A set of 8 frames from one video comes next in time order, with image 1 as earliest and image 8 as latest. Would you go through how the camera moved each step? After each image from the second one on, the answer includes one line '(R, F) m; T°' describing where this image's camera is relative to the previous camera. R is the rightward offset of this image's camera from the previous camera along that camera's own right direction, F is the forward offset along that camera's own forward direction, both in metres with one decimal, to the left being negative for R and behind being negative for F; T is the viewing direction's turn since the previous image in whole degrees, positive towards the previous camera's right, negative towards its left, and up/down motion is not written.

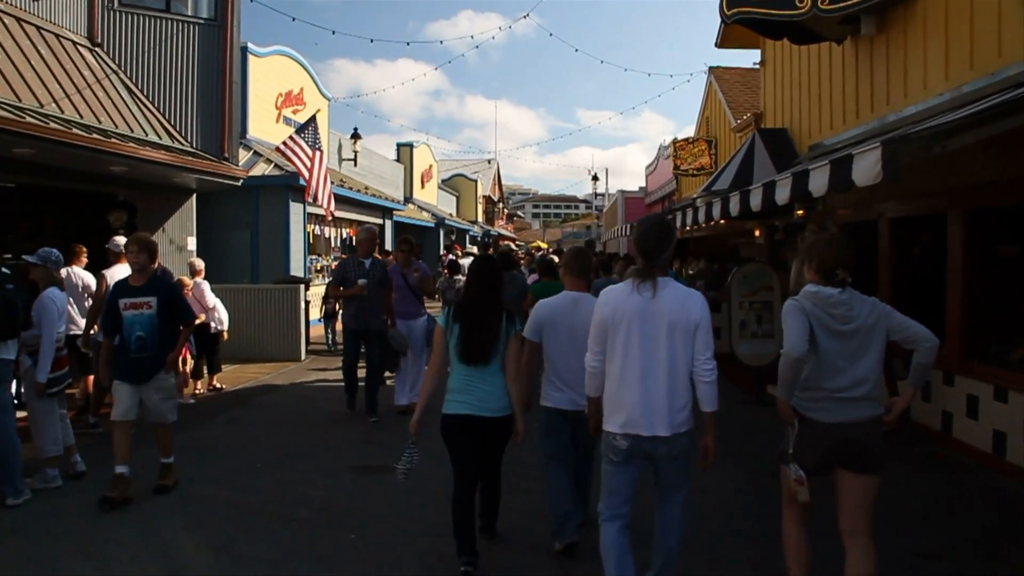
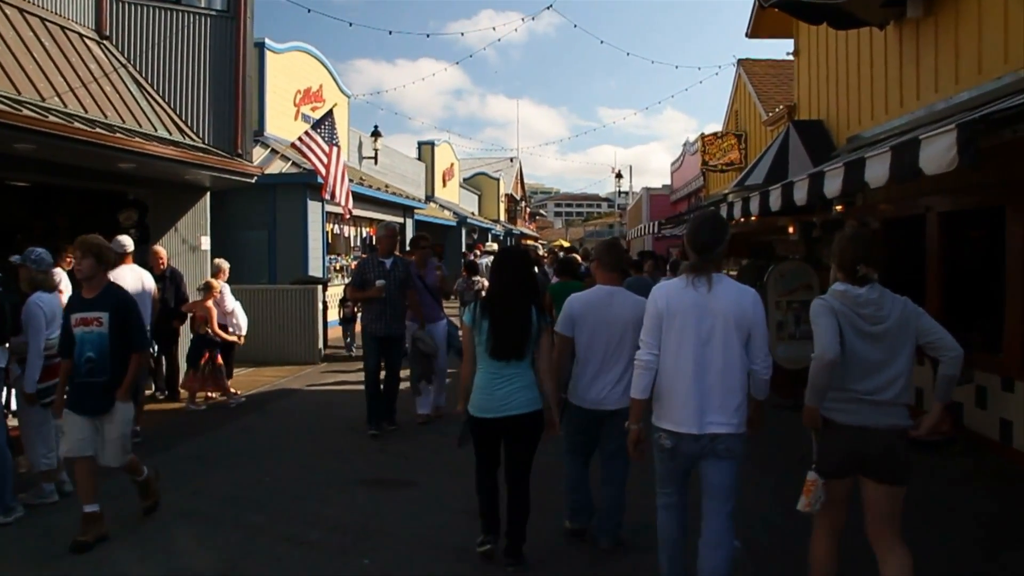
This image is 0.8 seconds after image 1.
(0.0, +0.5) m; -1°
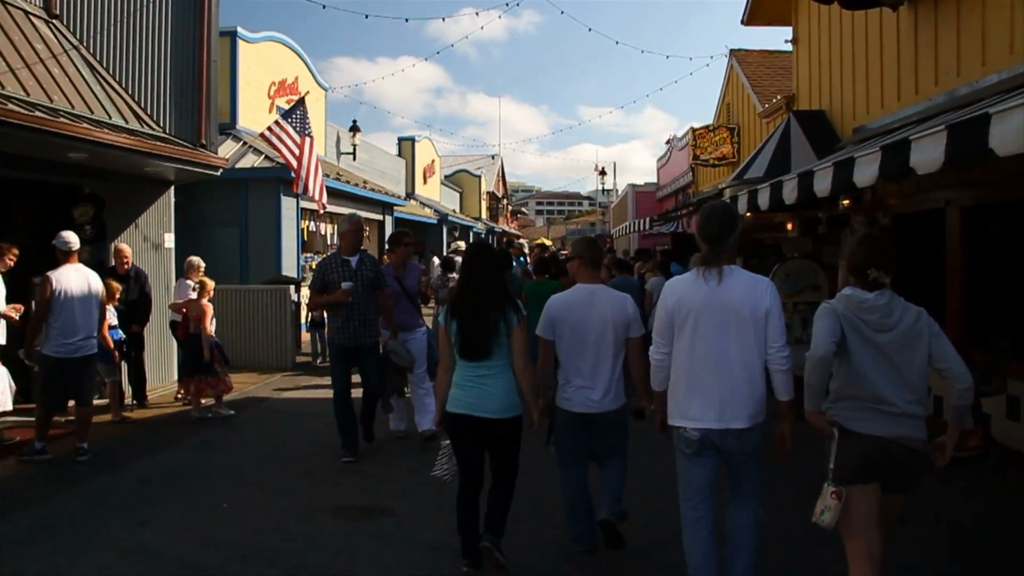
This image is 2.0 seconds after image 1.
(0.0, +0.7) m; +1°
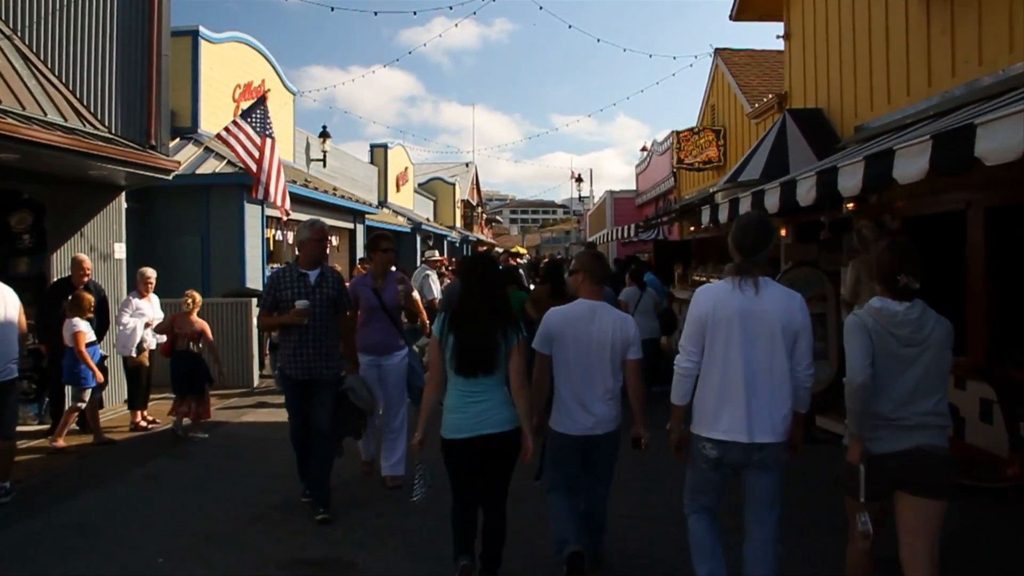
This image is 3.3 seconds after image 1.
(-0.1, +0.7) m; +2°
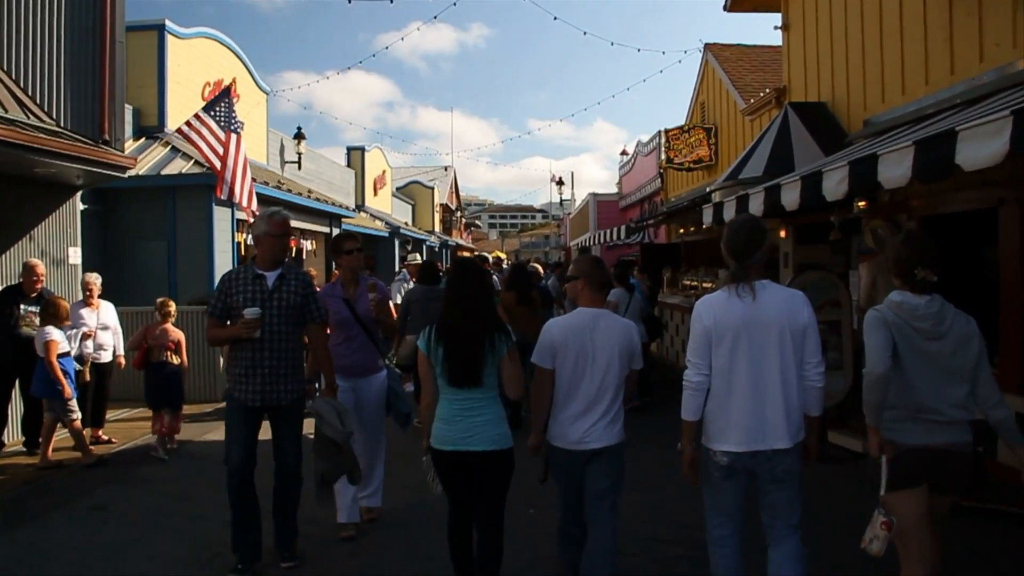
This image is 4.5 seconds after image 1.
(-0.1, +0.7) m; +1°
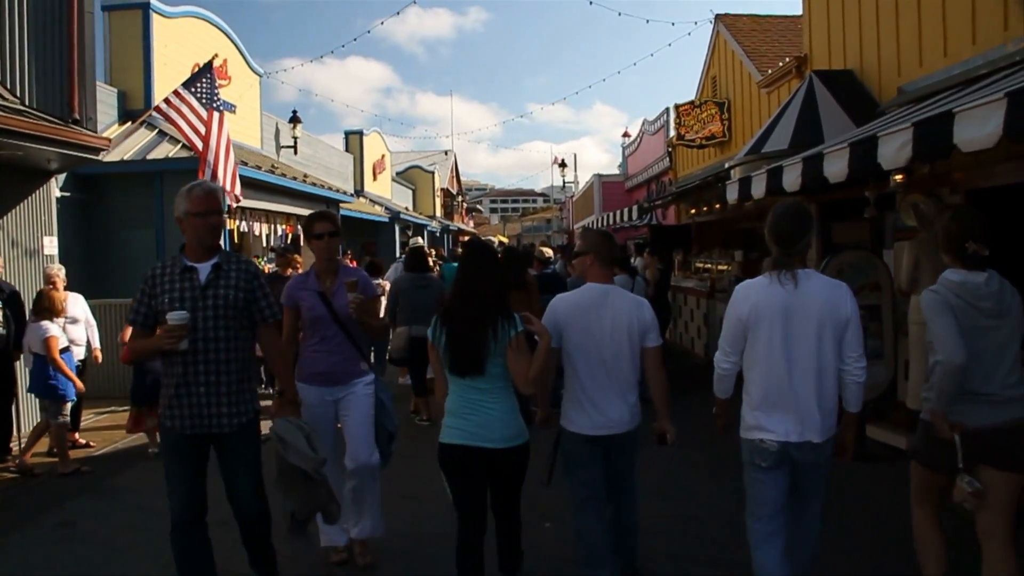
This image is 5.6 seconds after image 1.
(0.0, +0.6) m; 0°
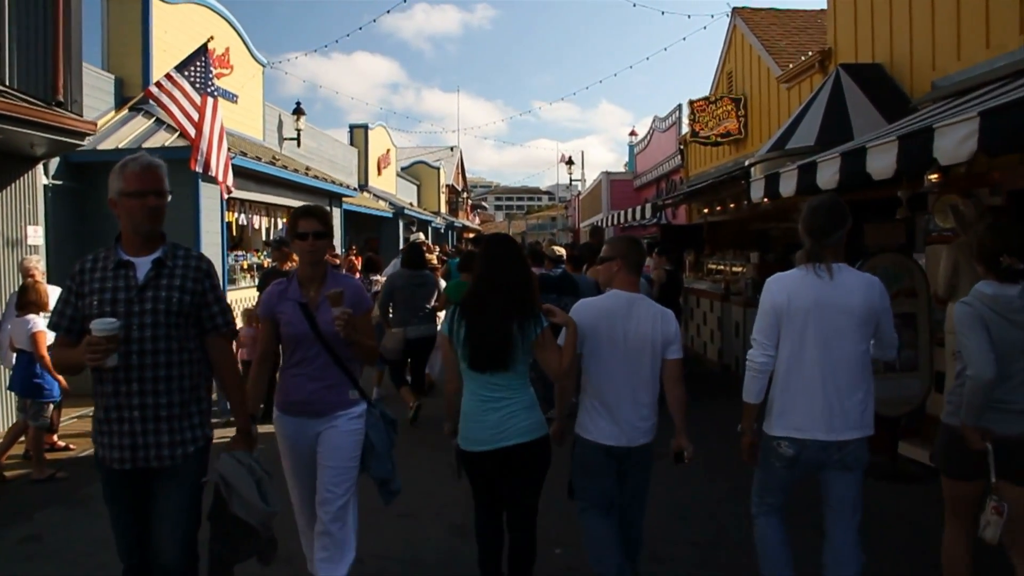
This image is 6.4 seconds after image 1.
(0.0, +0.5) m; 0°
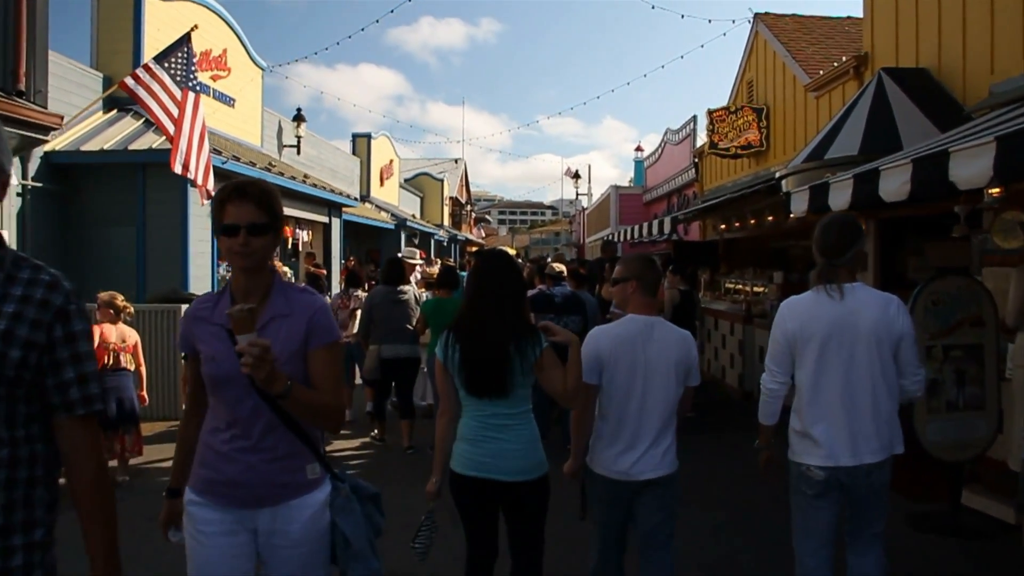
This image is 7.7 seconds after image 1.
(-0.1, +0.8) m; 0°
